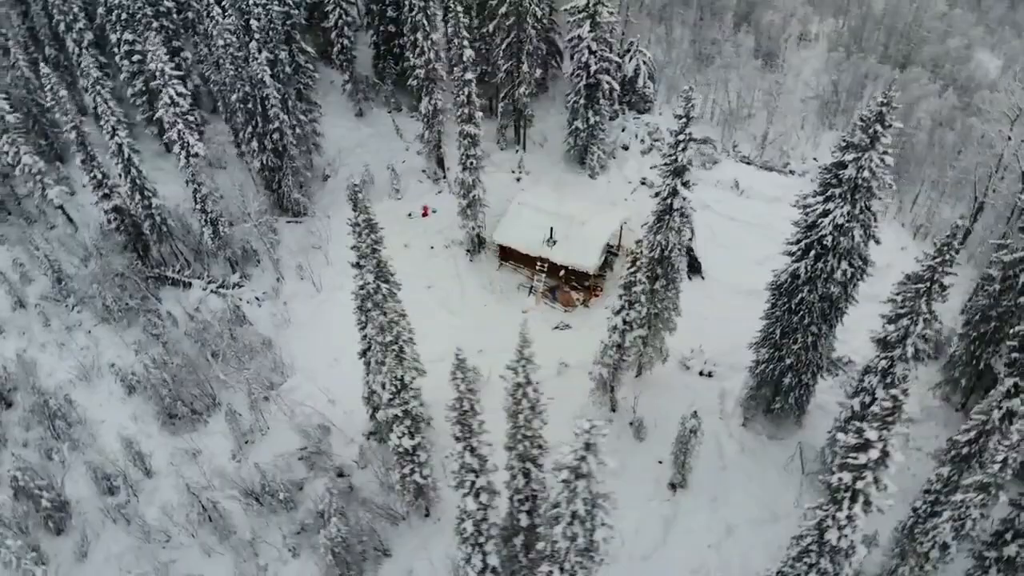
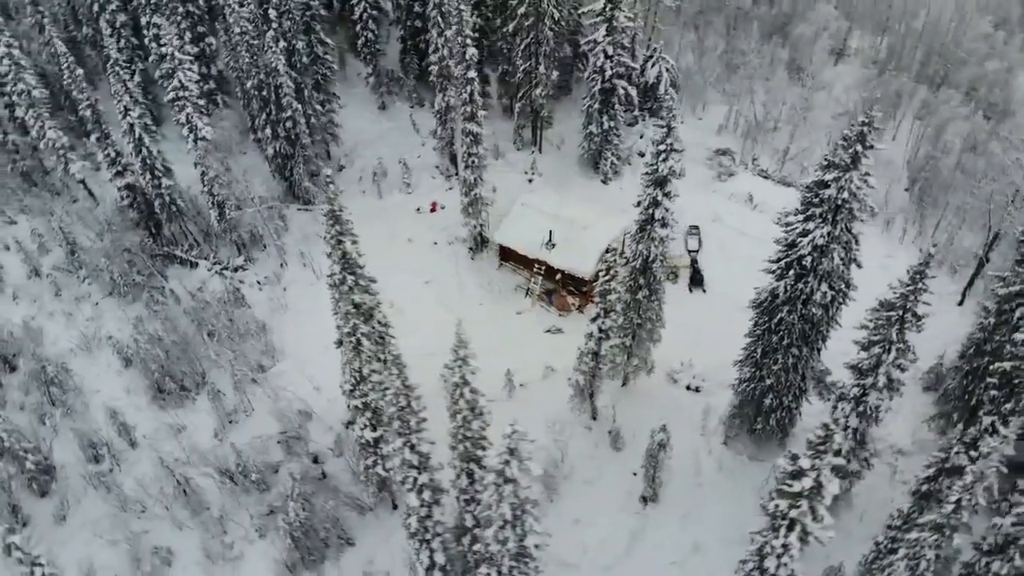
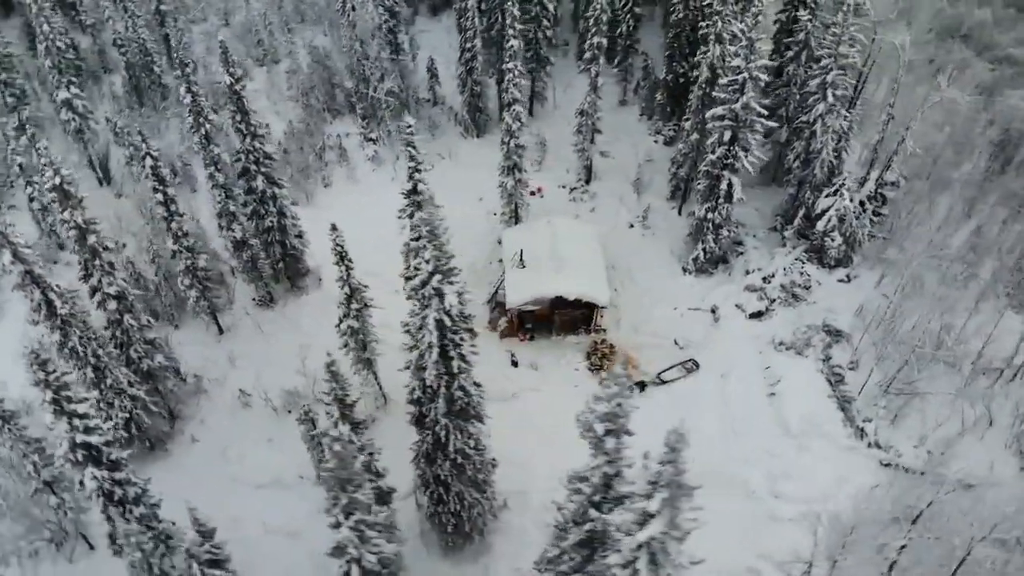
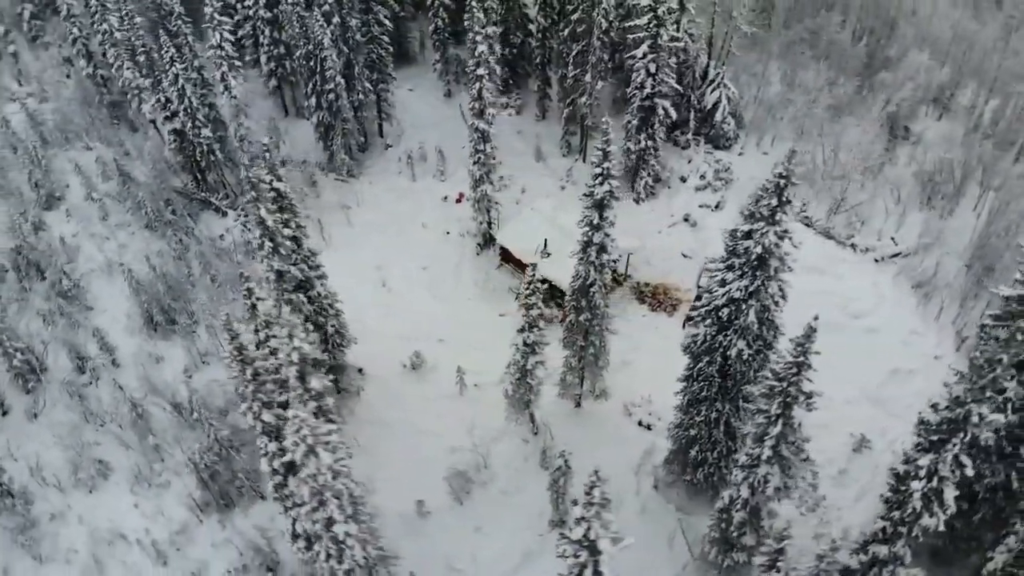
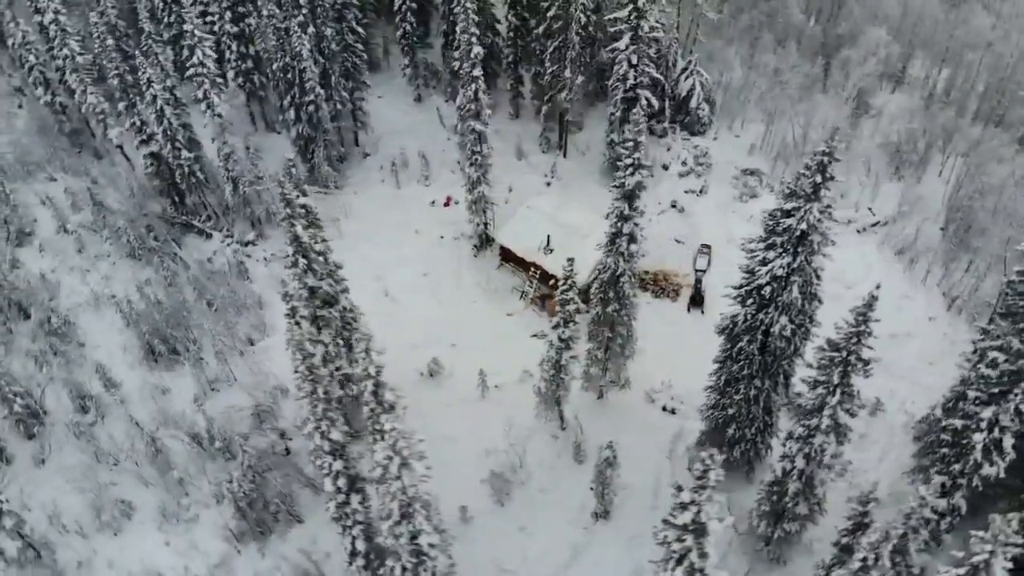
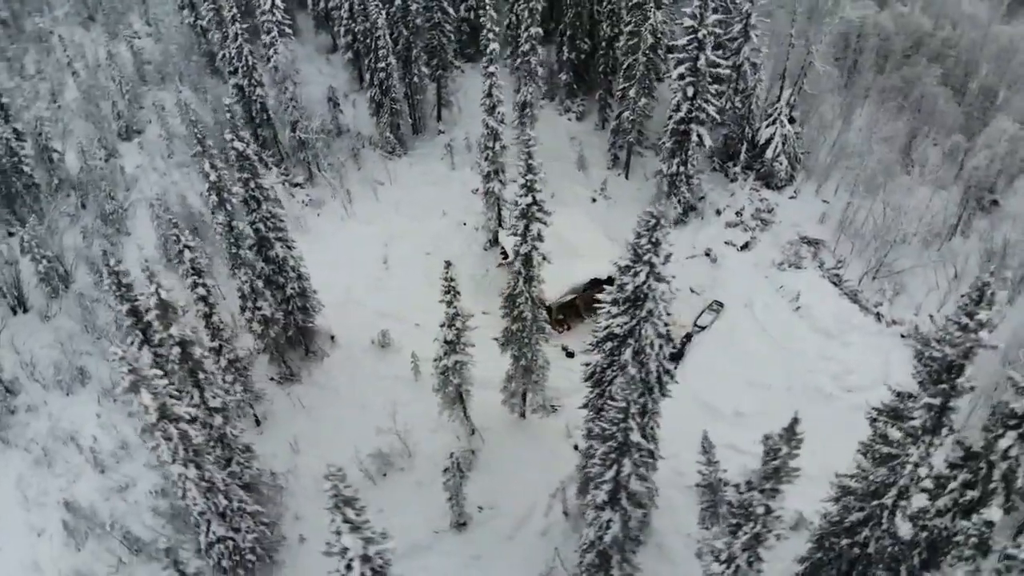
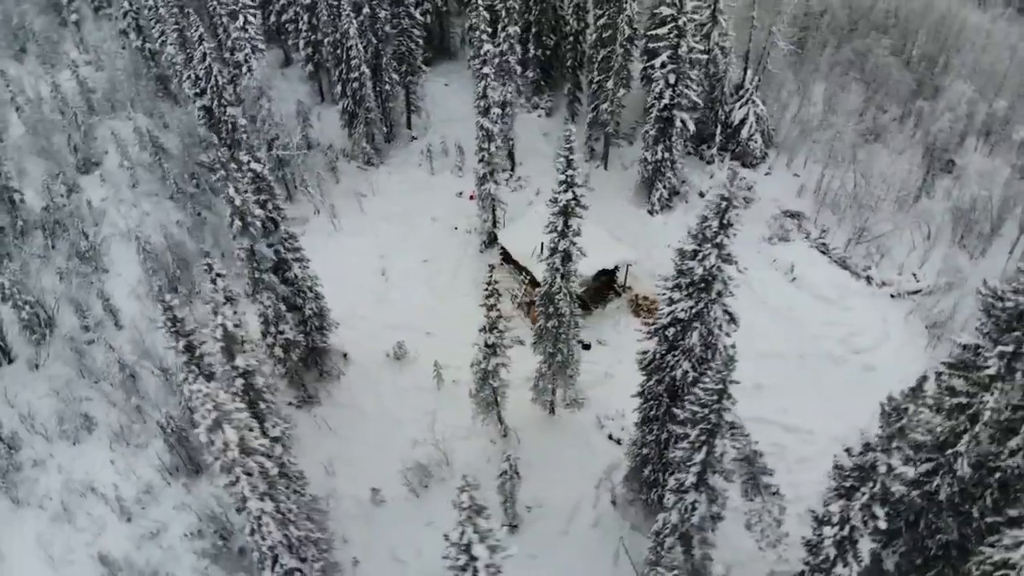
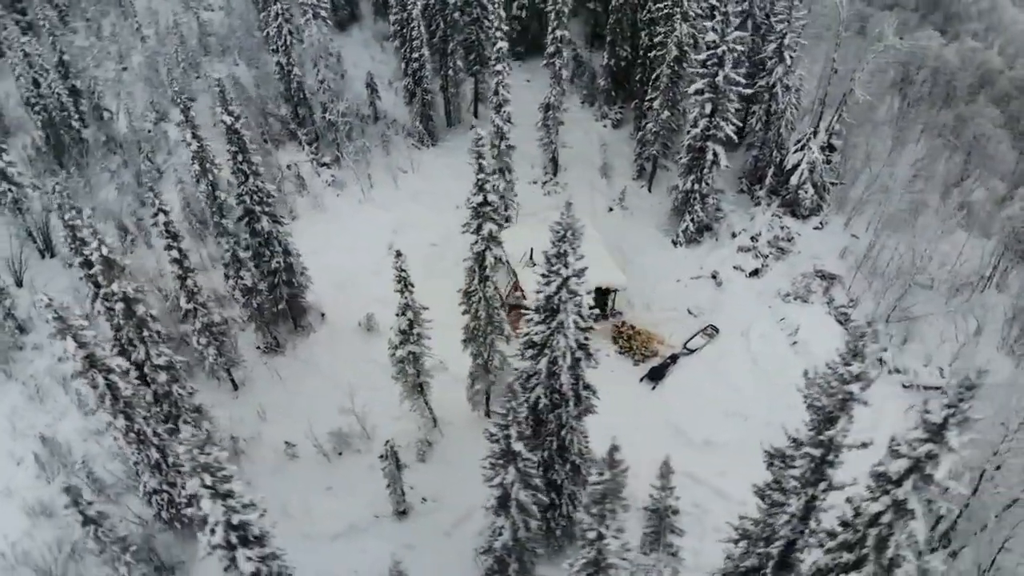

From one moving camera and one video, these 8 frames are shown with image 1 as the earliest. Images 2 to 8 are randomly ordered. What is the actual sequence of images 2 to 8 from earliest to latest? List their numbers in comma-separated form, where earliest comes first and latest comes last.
2, 5, 4, 7, 6, 8, 3
